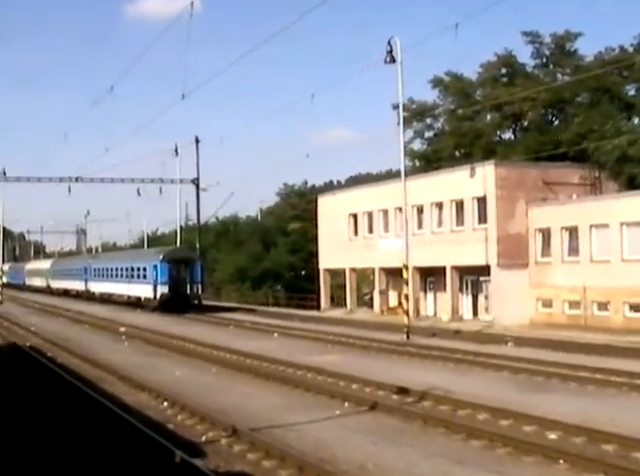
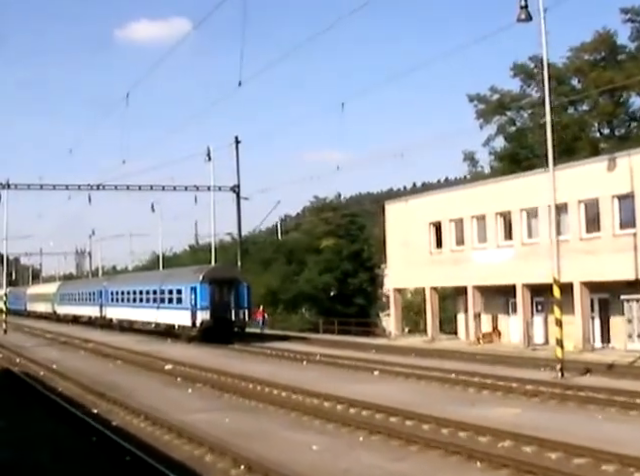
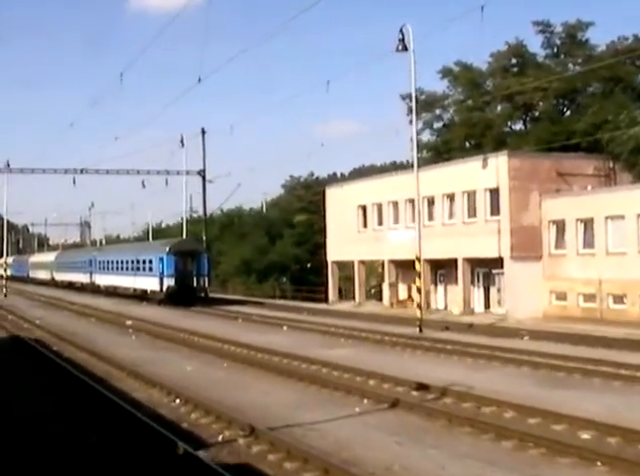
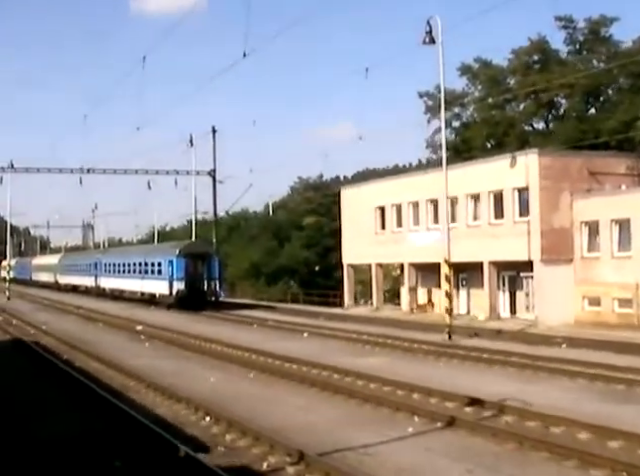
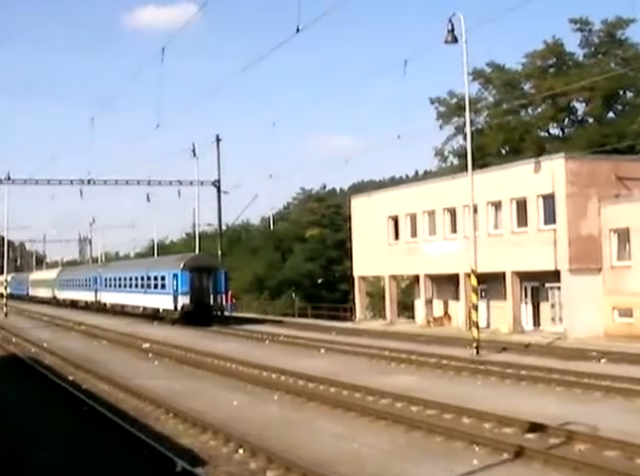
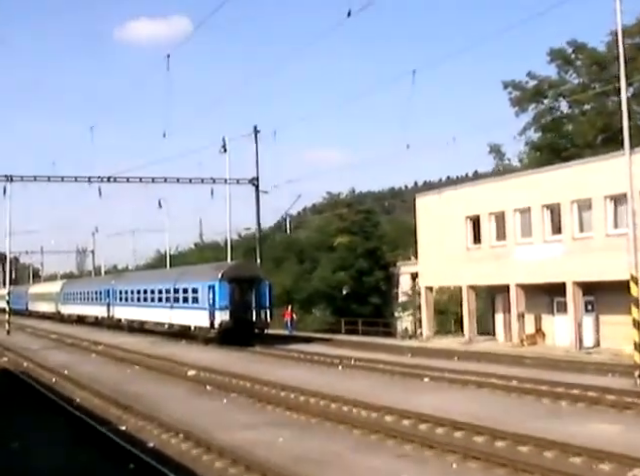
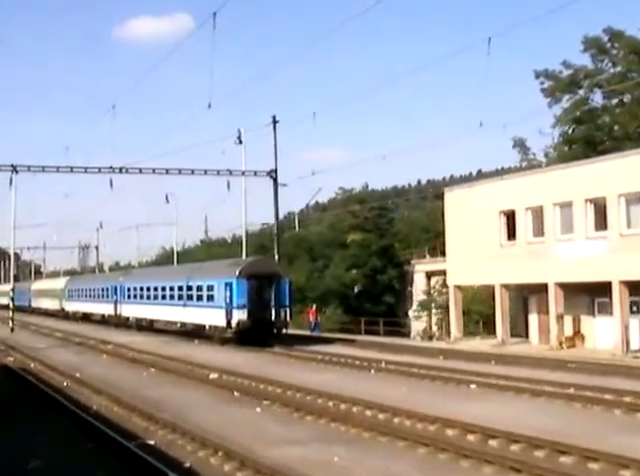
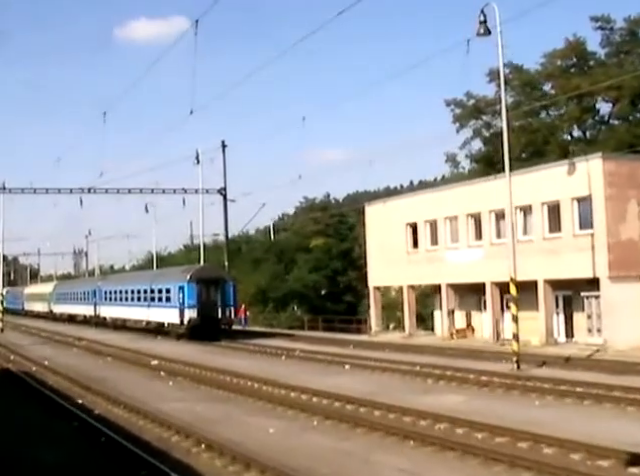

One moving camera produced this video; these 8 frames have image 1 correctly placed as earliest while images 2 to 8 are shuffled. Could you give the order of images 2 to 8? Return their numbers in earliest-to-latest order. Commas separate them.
3, 4, 5, 8, 2, 6, 7
